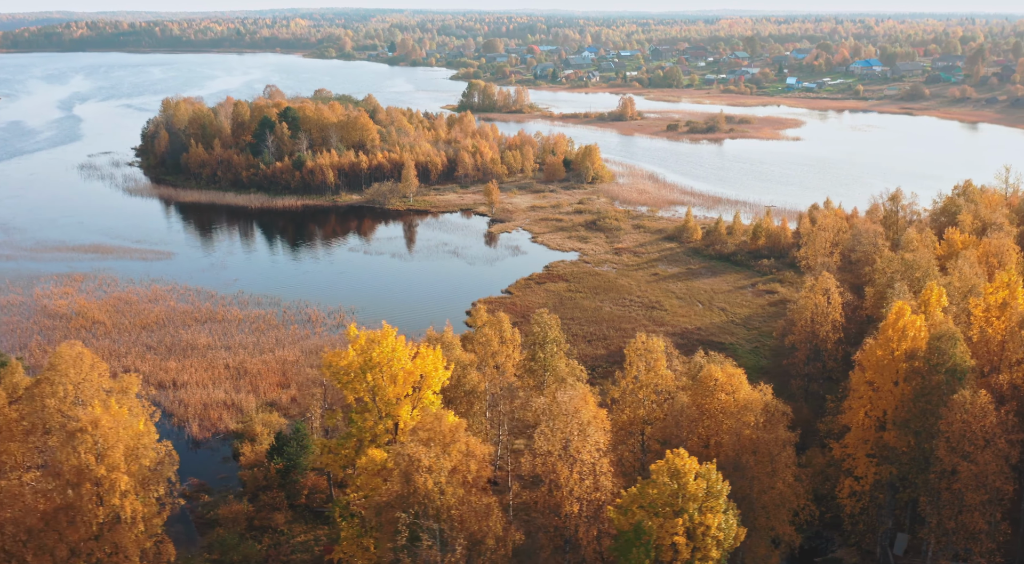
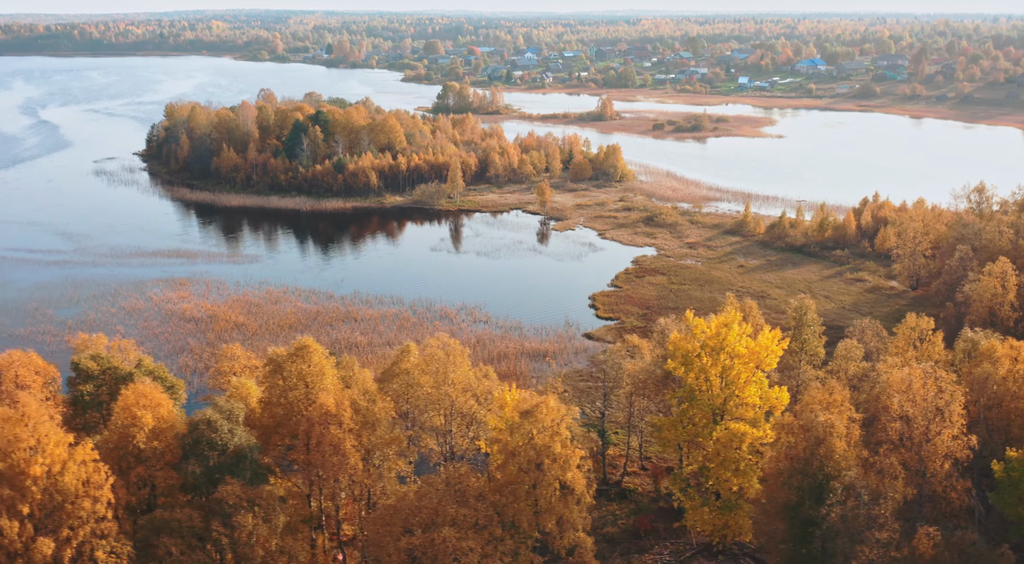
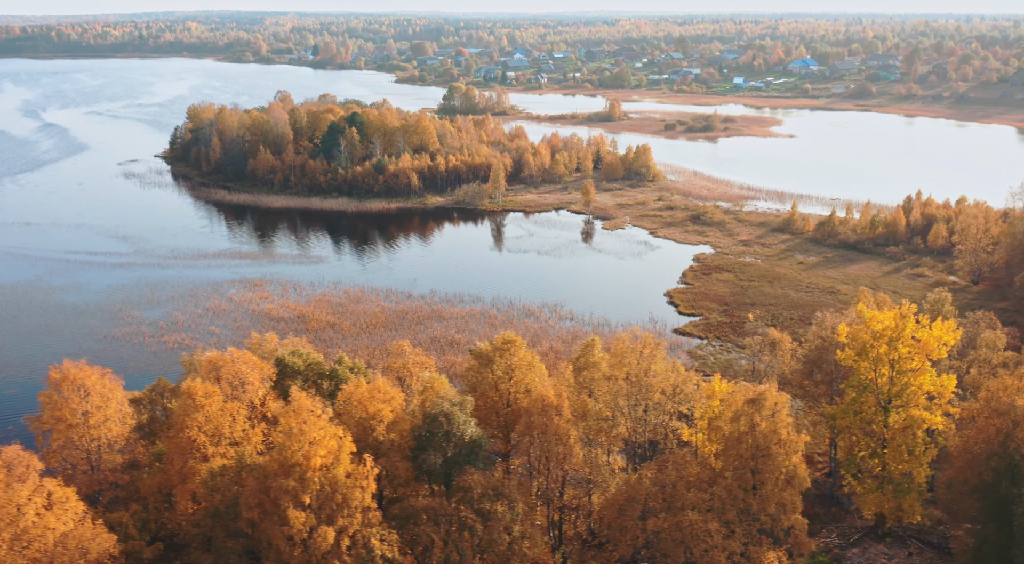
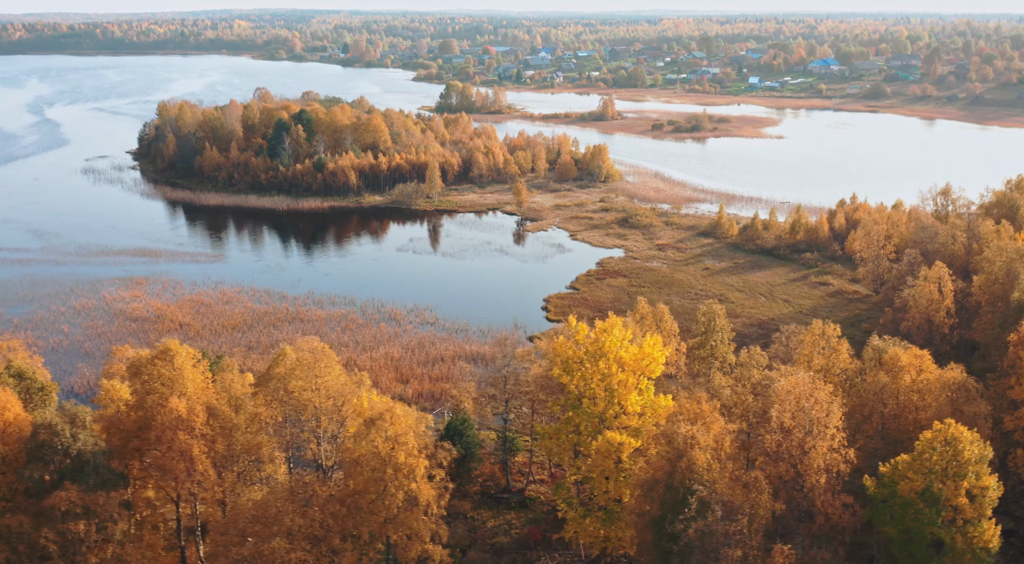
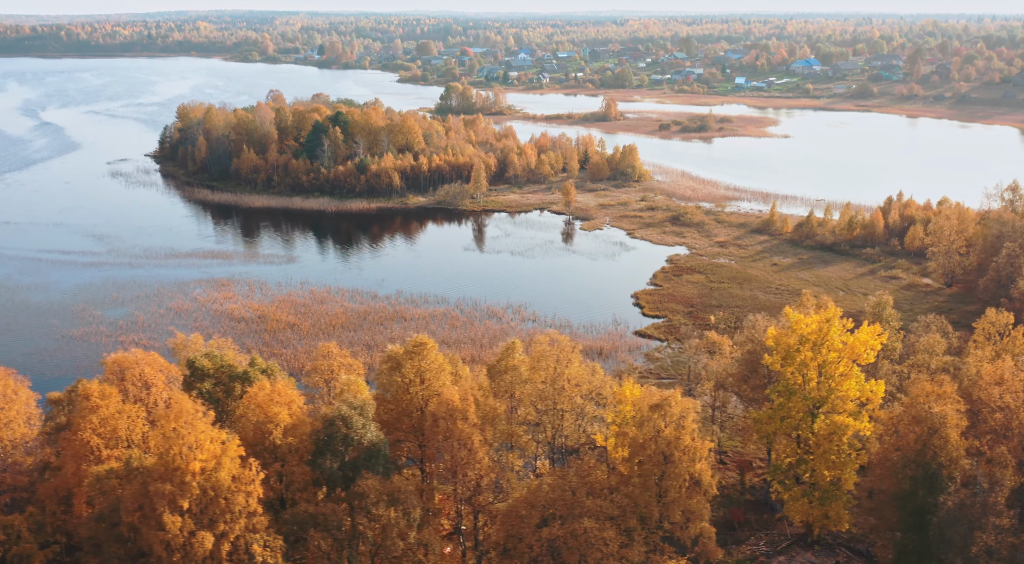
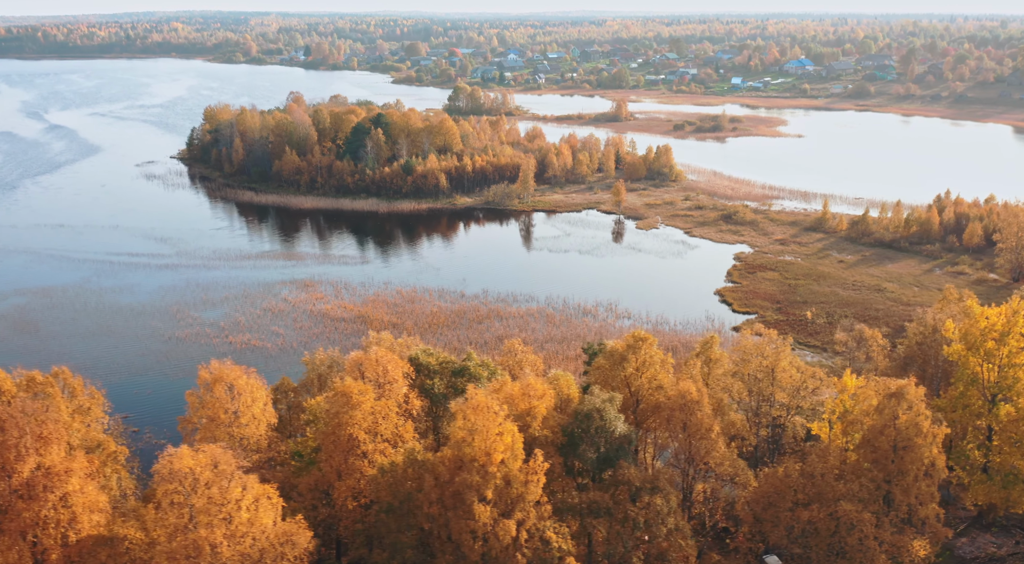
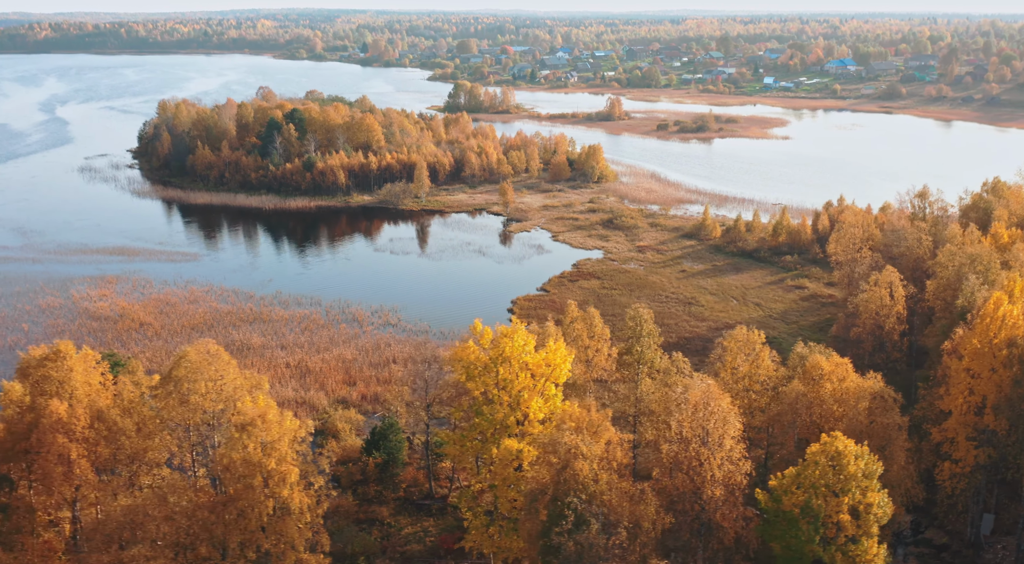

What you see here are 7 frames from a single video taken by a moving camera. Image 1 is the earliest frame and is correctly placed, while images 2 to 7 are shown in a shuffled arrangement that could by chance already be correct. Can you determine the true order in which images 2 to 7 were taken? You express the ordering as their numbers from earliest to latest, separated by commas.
7, 4, 2, 5, 3, 6
